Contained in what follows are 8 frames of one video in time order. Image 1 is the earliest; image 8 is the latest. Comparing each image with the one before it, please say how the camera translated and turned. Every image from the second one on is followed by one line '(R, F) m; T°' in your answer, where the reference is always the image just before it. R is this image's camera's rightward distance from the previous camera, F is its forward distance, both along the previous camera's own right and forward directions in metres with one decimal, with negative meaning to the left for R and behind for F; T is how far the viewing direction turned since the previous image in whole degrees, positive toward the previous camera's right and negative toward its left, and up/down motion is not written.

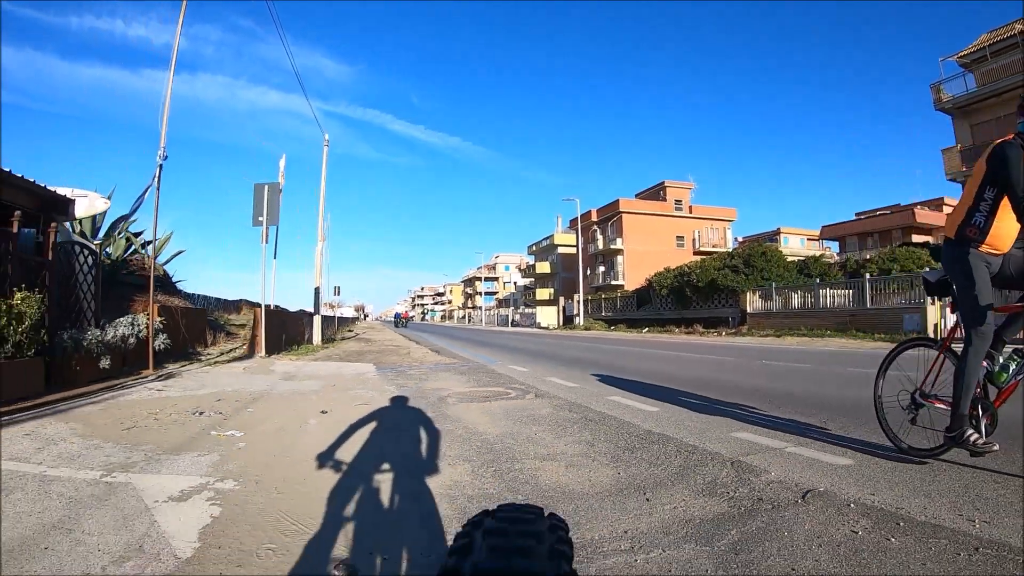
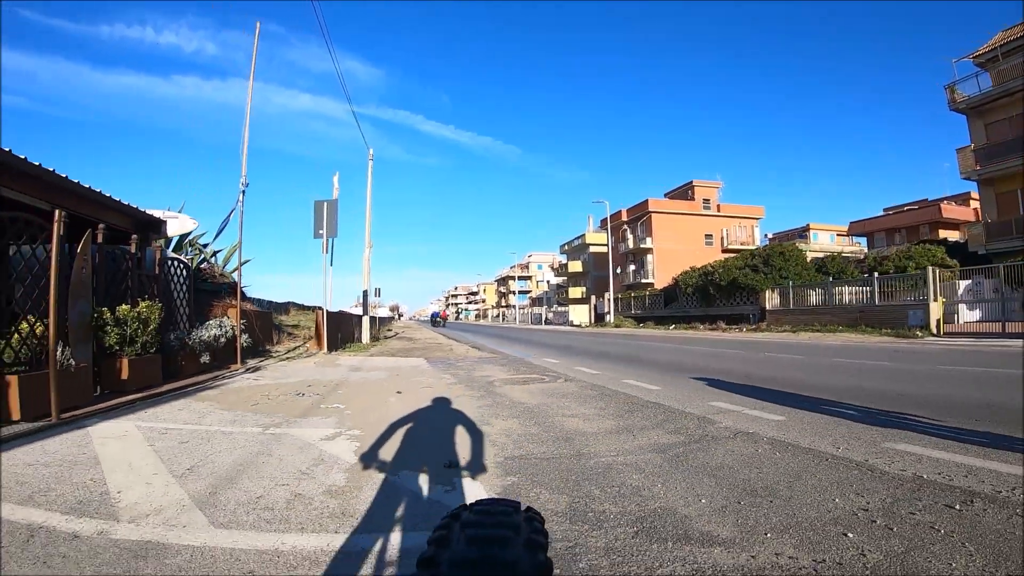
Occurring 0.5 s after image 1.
(0.0, -1.4) m; -3°
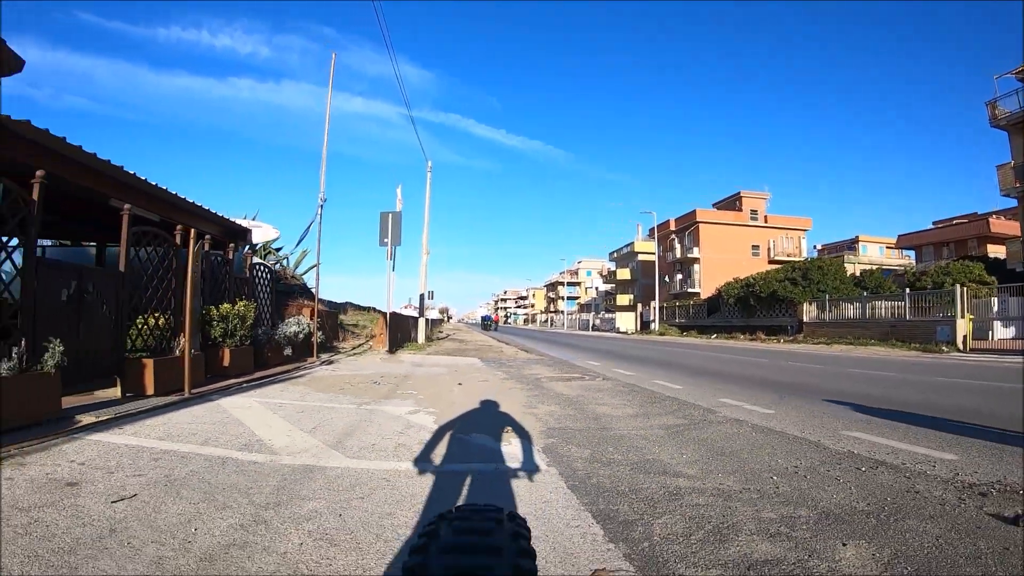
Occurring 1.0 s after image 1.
(0.0, -1.2) m; -5°
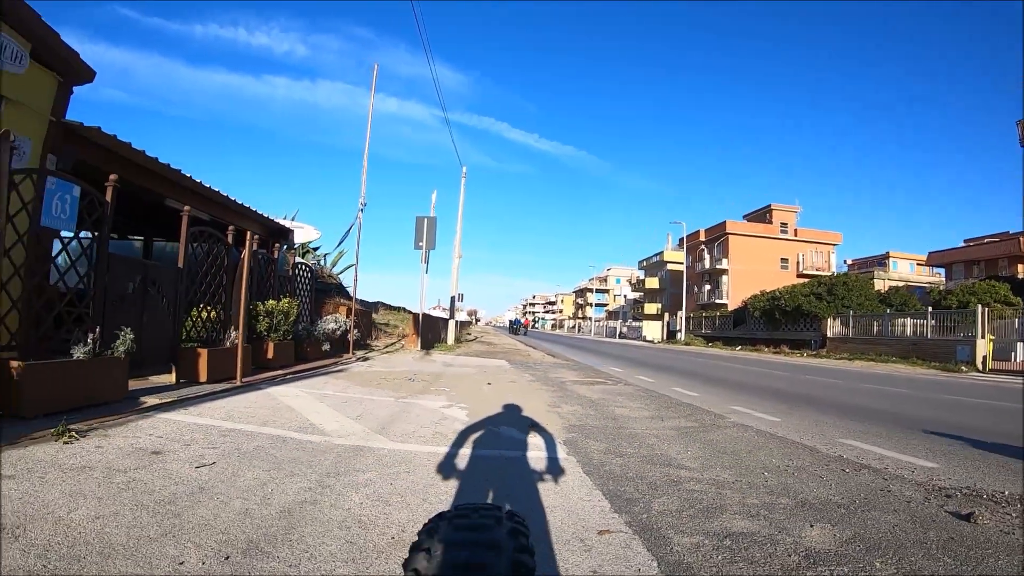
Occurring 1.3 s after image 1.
(0.0, -0.5) m; -3°
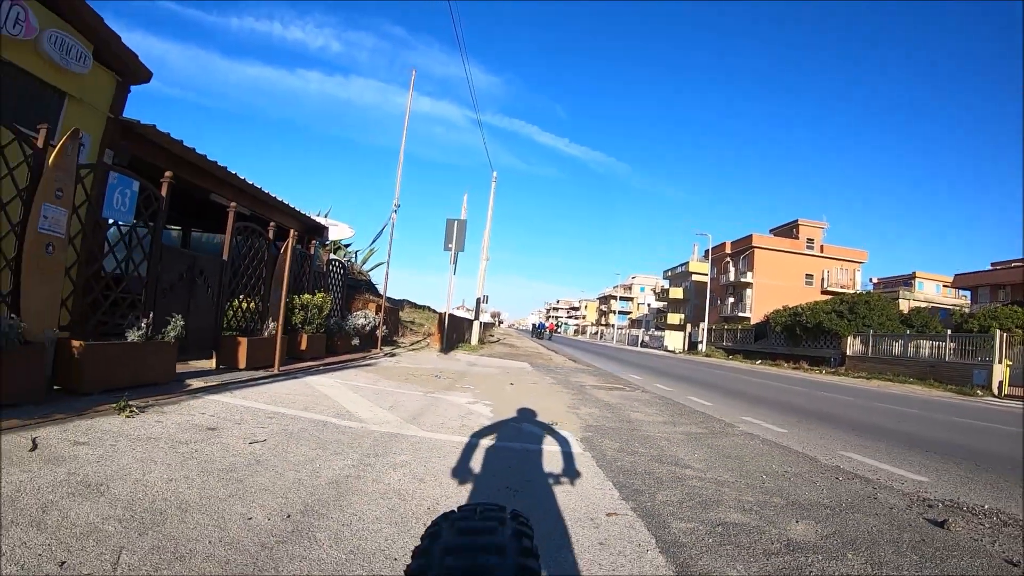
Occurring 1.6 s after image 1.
(0.0, -0.4) m; -2°
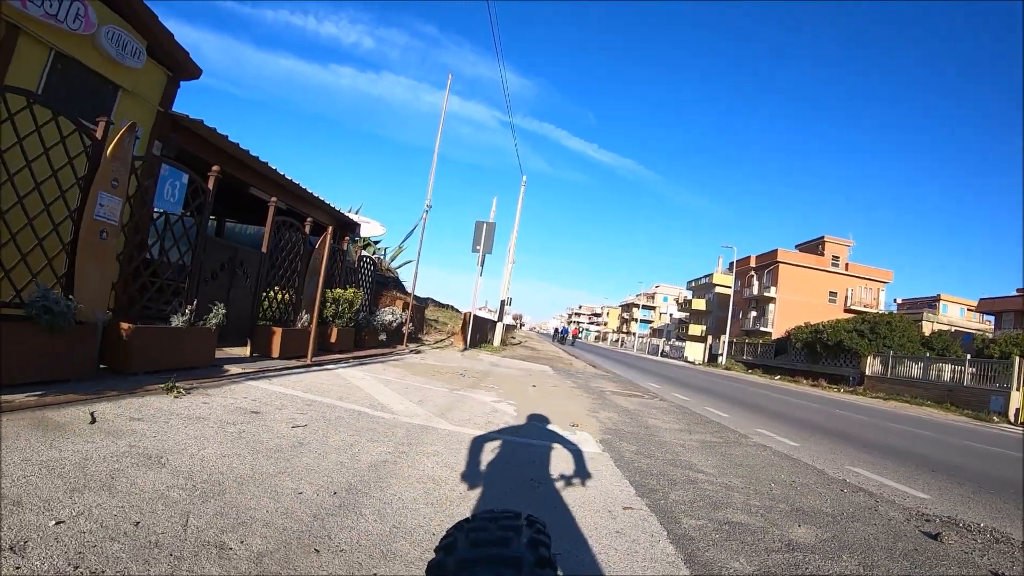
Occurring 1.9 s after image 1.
(-0.1, -0.3) m; -2°
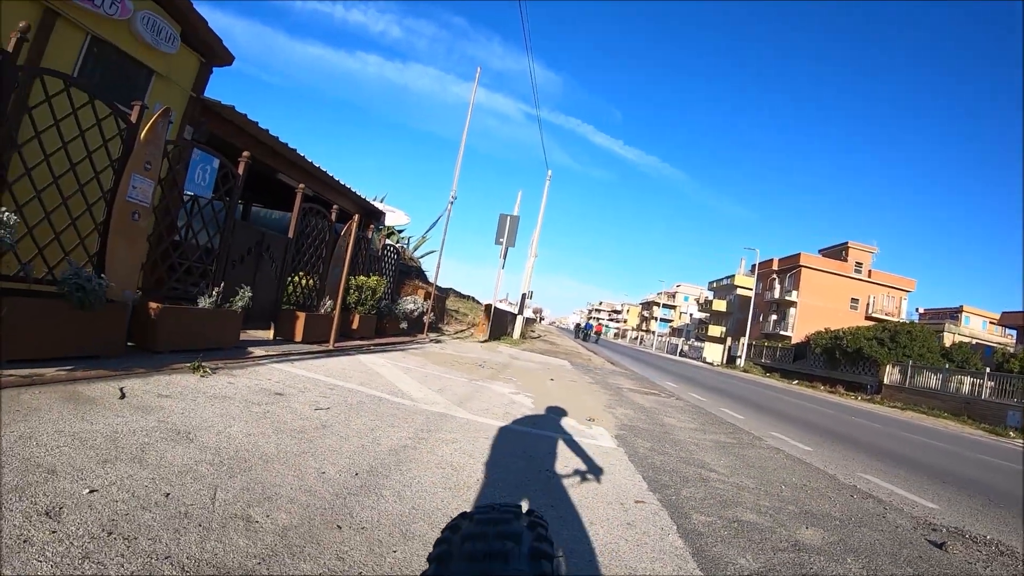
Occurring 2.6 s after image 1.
(0.0, -0.1) m; -2°
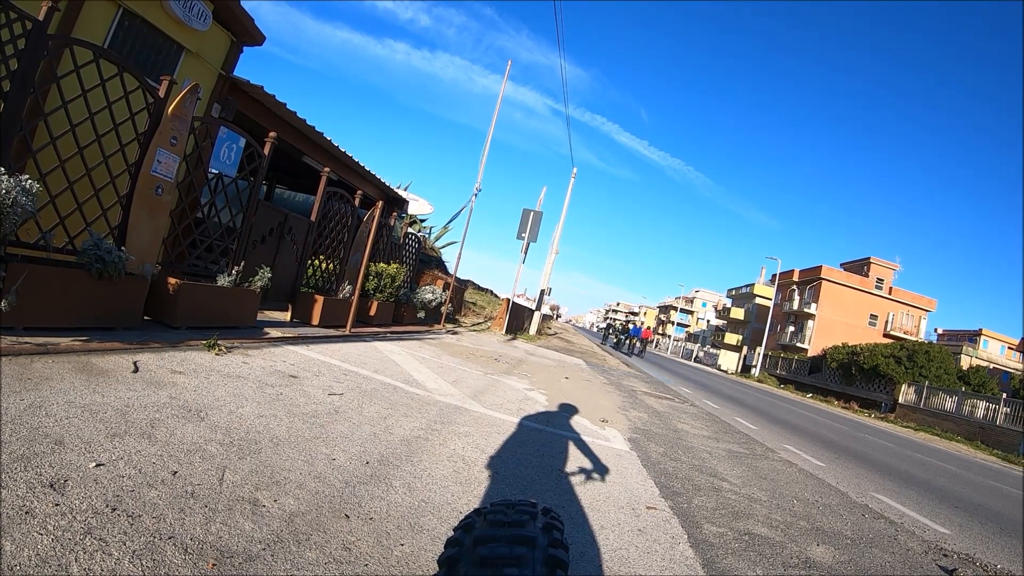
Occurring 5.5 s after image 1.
(-0.1, 0.0) m; -1°
